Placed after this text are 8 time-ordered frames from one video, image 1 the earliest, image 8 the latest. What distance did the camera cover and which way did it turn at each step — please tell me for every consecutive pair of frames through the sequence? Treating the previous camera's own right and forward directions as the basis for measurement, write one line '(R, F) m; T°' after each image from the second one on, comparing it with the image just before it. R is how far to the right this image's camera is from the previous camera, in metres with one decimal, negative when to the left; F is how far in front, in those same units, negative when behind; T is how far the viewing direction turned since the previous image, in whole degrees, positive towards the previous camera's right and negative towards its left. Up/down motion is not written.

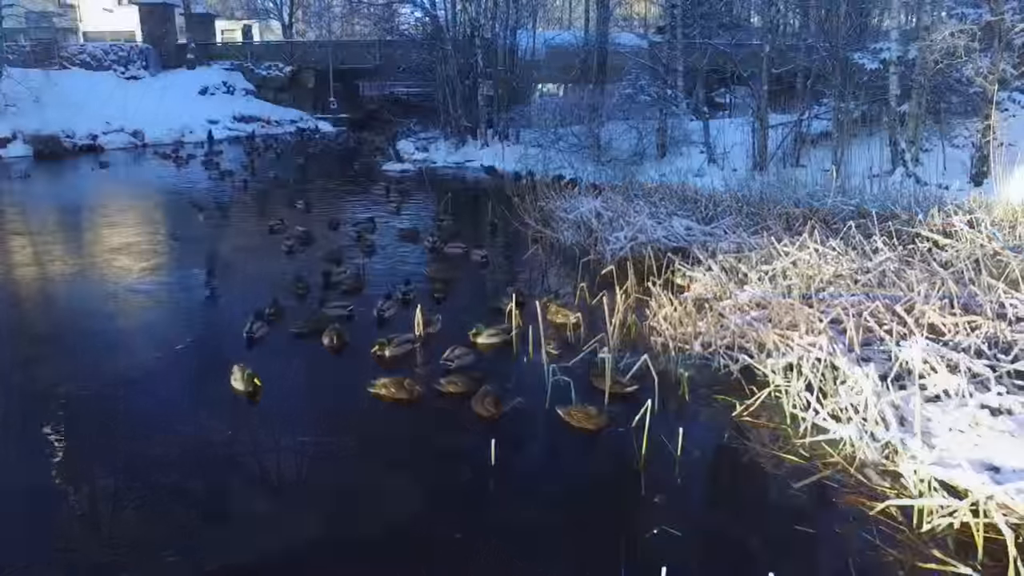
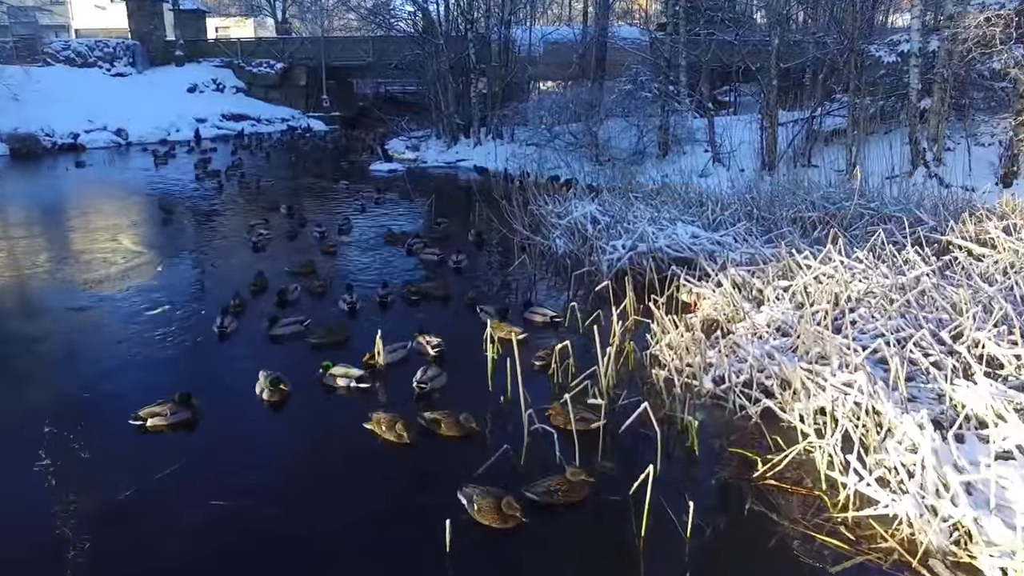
(+0.2, +1.3) m; 0°
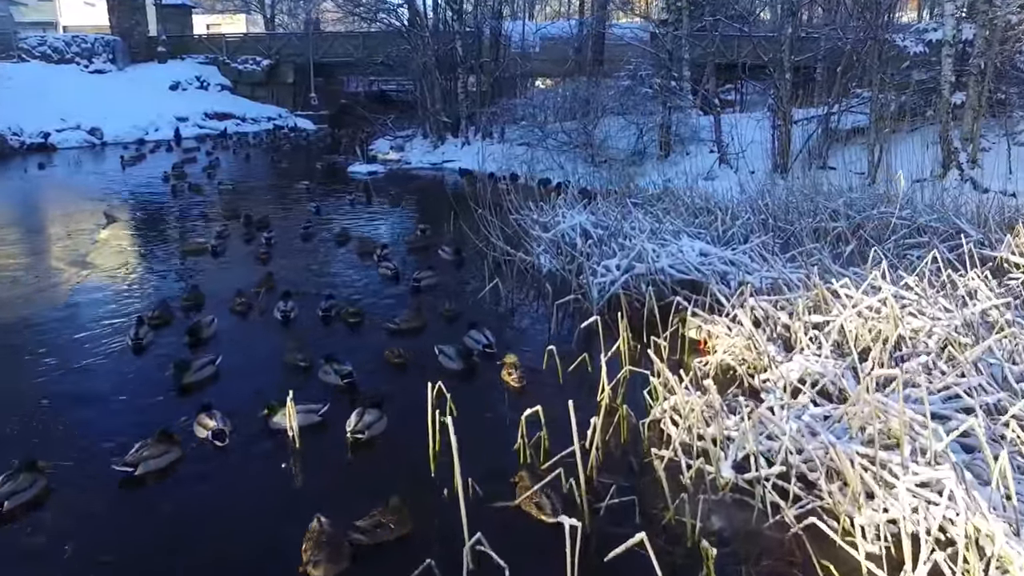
(+0.3, +1.7) m; 0°
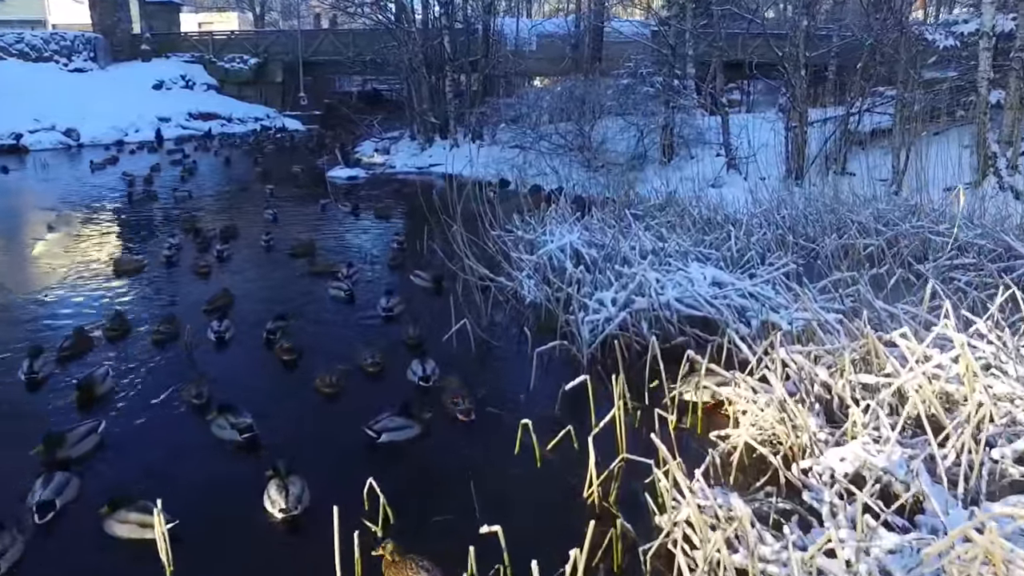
(+0.2, +1.5) m; 0°
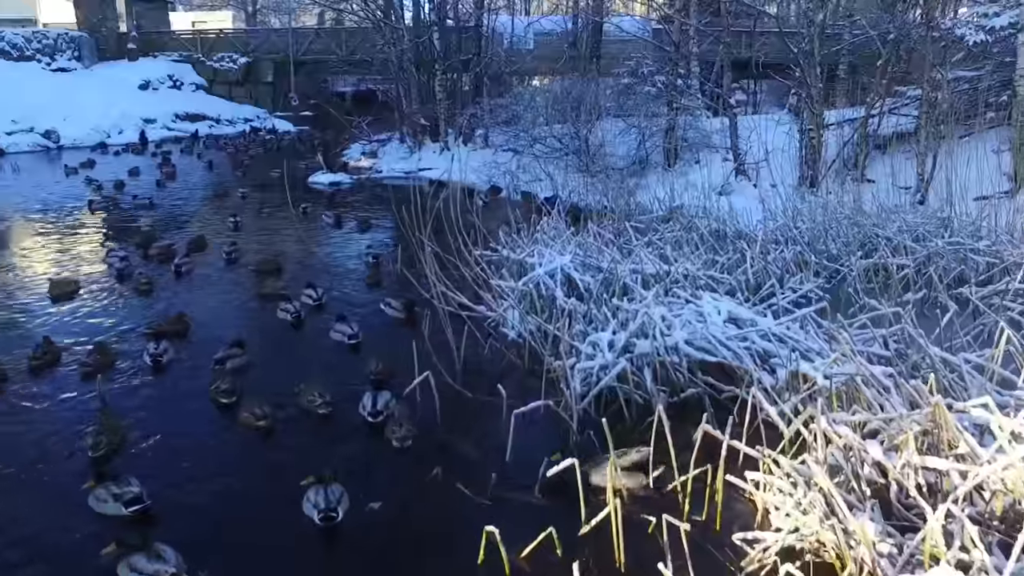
(+0.2, +1.2) m; 0°
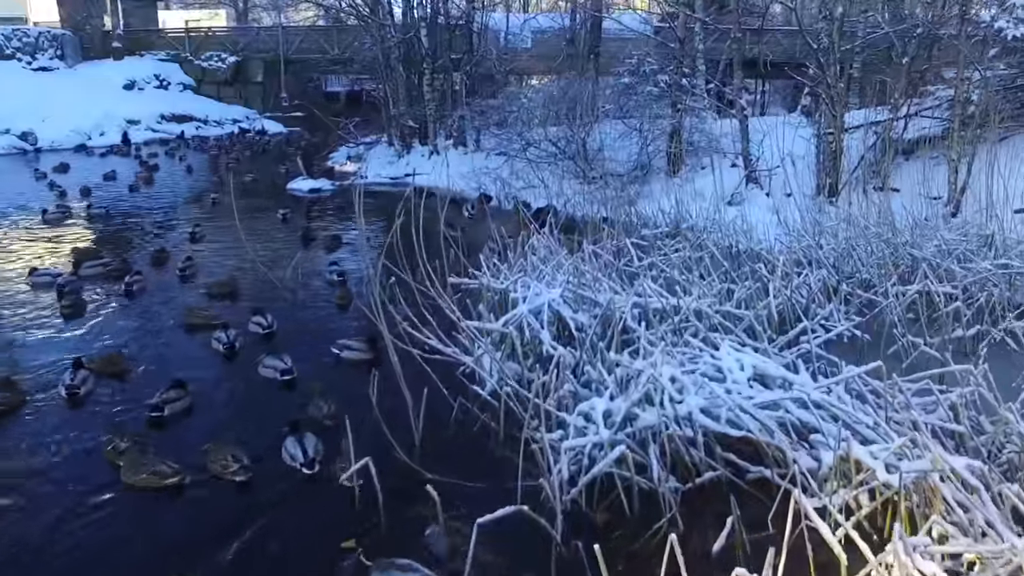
(+0.2, +1.3) m; 0°
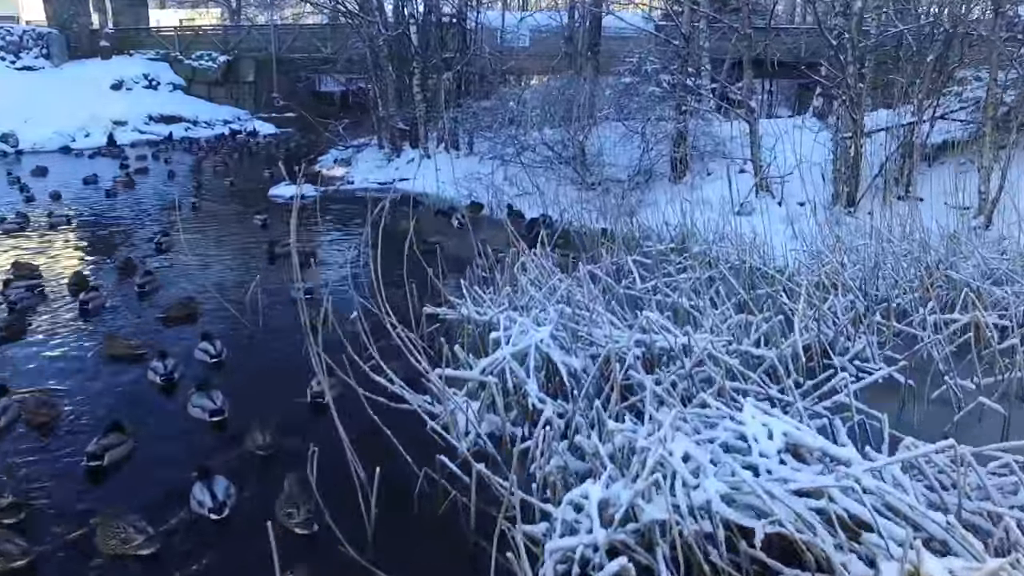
(+0.1, +1.0) m; 0°
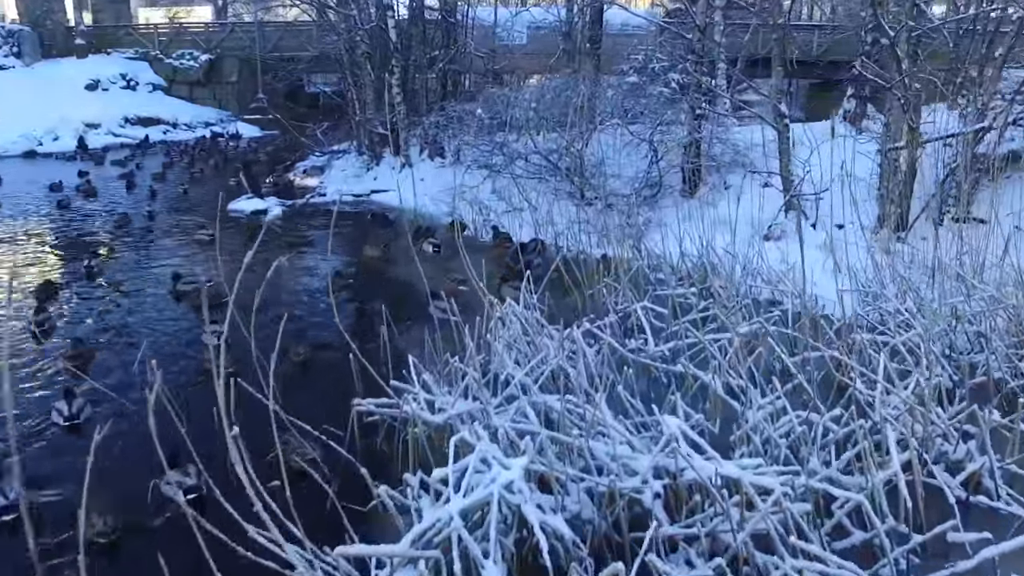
(+0.2, +1.9) m; 0°
